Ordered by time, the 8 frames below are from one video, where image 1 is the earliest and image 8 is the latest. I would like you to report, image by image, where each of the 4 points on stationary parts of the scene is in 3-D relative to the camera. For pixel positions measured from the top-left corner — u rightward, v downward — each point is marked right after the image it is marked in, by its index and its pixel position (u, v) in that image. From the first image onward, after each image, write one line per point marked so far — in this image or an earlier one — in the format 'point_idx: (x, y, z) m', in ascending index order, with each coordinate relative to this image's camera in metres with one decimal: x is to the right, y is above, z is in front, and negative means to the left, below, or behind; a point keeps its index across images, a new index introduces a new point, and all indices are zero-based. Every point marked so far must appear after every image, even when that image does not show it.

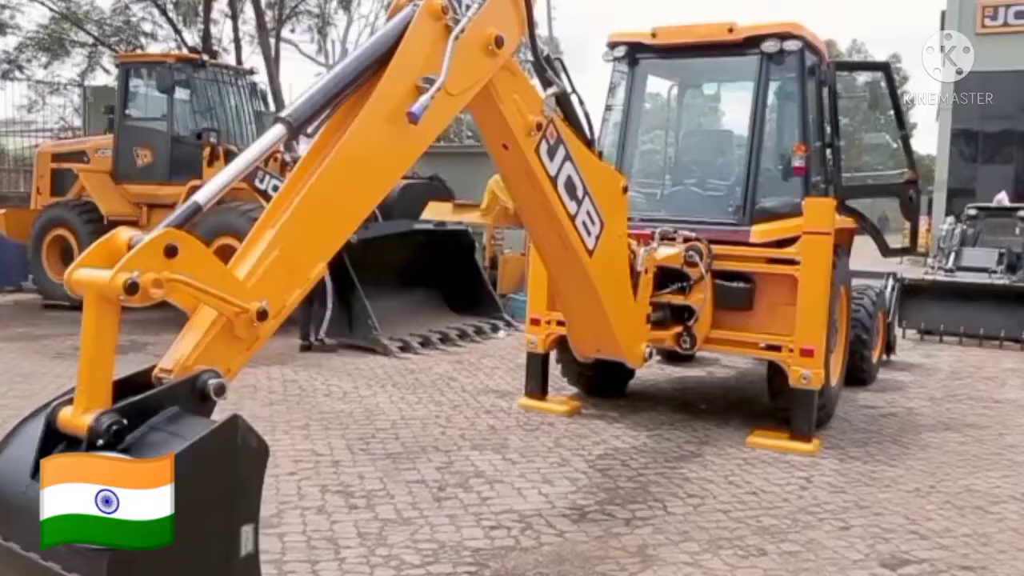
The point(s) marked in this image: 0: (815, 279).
0: (+2.1, +0.1, +5.5) m
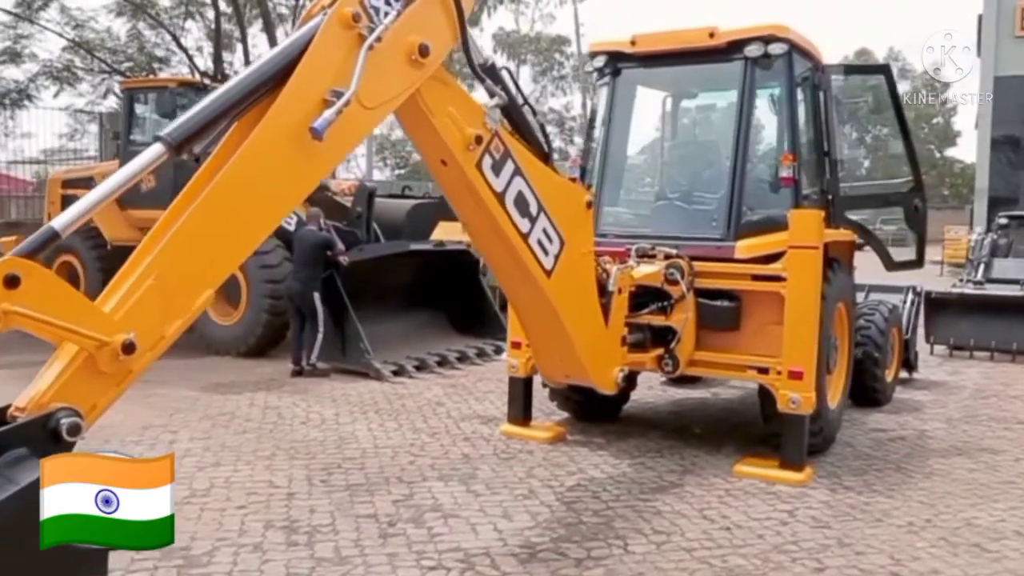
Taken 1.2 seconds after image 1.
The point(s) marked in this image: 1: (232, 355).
0: (+1.9, 0.0, +5.1) m
1: (-3.2, -0.8, +9.5) m
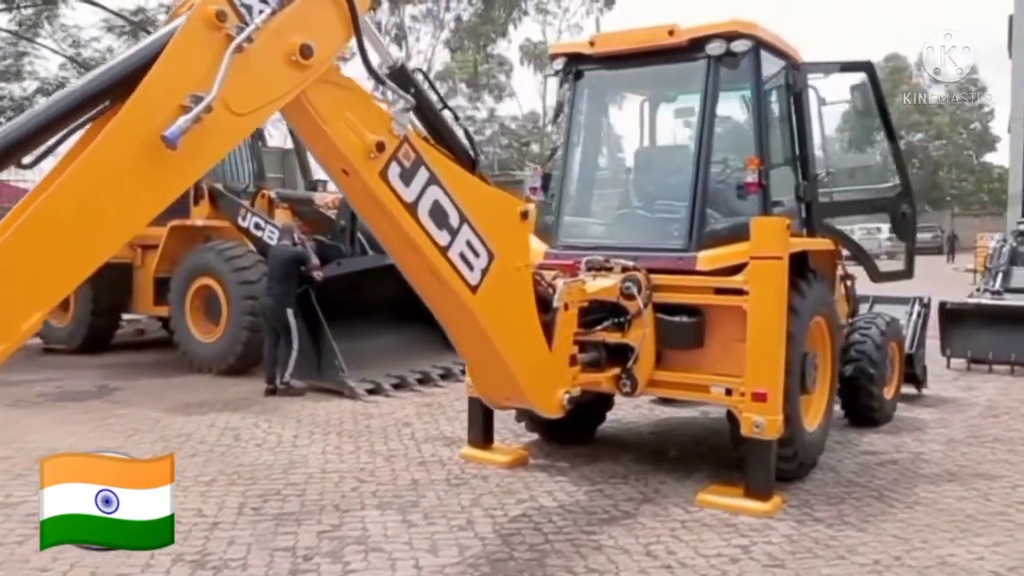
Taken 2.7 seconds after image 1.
0: (+1.5, -0.1, +4.8) m
1: (-3.4, -1.0, +9.3) m
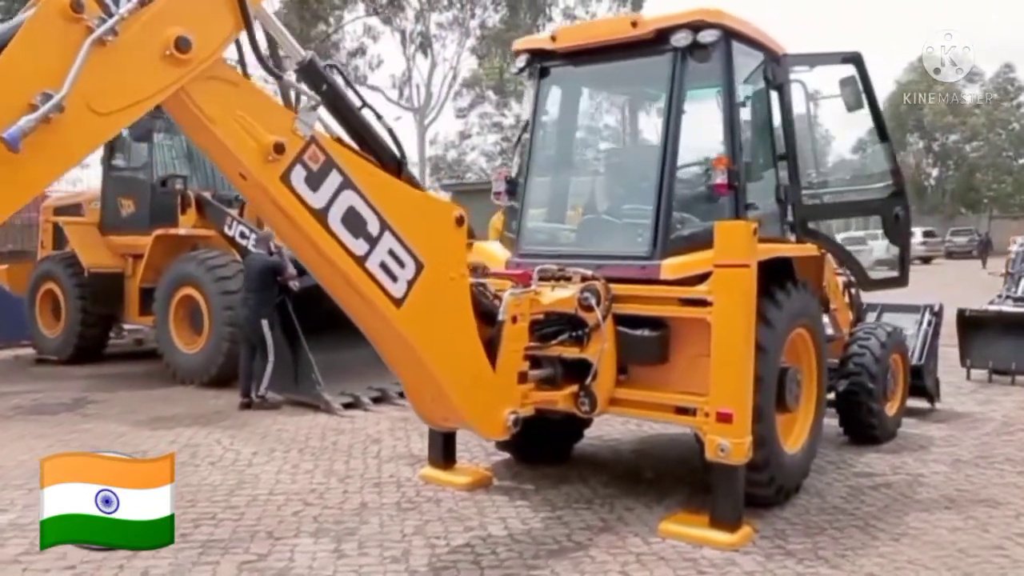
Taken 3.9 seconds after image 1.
0: (+1.2, -0.2, +4.4) m
1: (-3.5, -1.1, +9.1) m
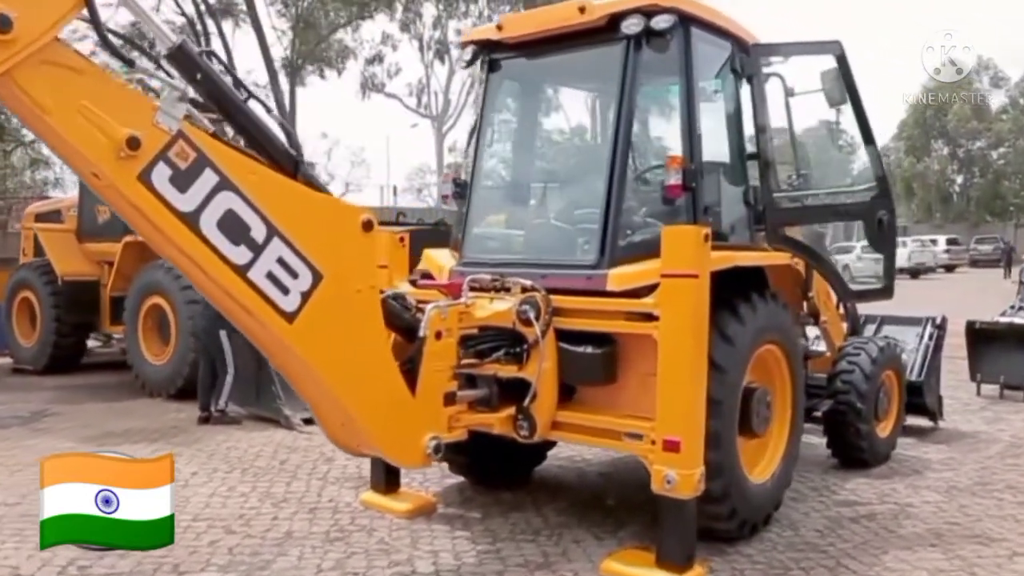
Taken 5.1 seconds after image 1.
0: (+0.8, -0.2, +3.9) m
1: (-3.8, -1.2, +8.8) m
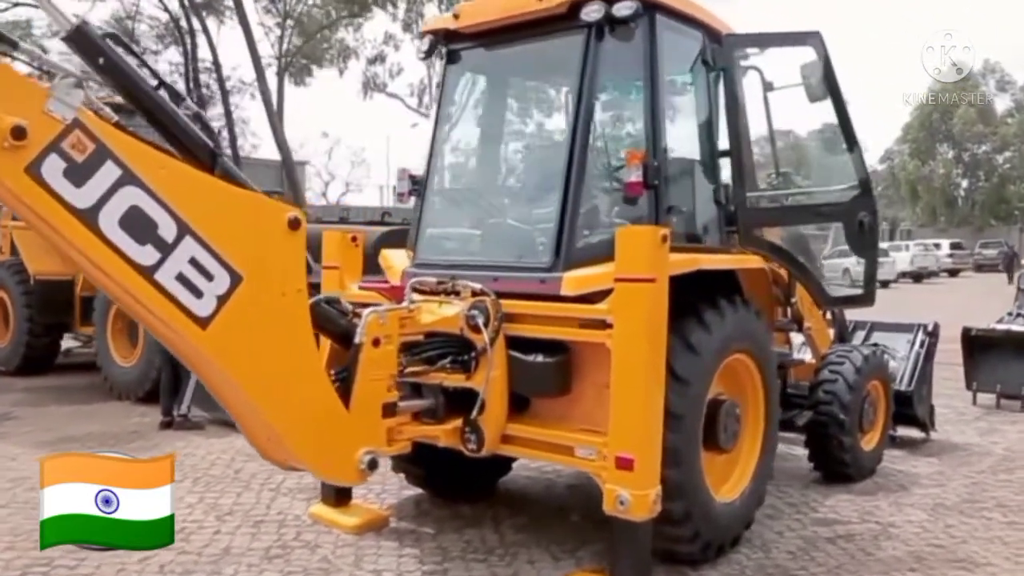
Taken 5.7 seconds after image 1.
0: (+0.5, -0.3, +3.6) m
1: (-4.0, -1.2, +8.5) m
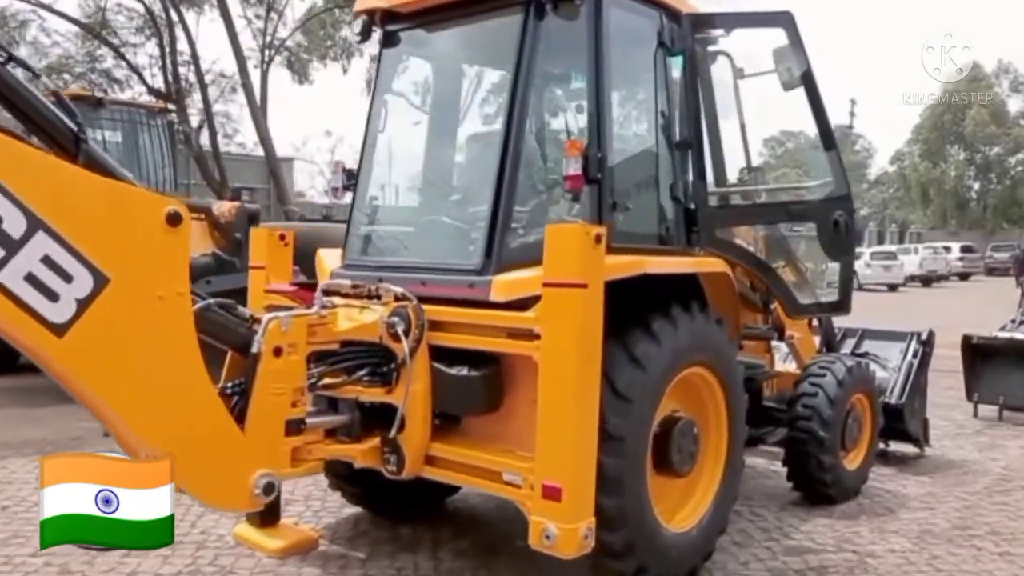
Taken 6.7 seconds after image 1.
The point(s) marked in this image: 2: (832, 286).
0: (+0.2, -0.3, +3.2) m
1: (-4.3, -1.2, +8.1) m
2: (+2.1, 0.0, +5.3) m
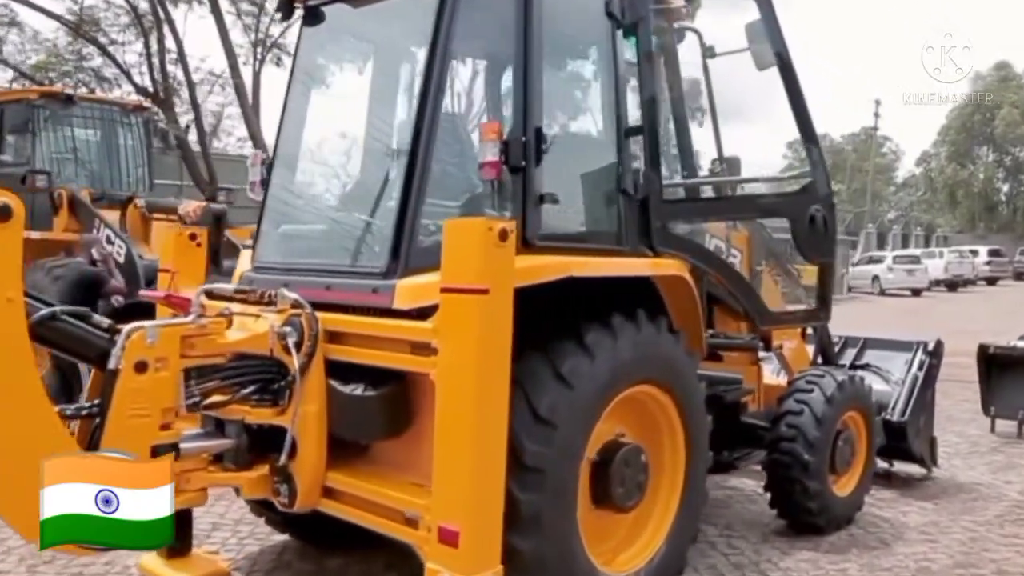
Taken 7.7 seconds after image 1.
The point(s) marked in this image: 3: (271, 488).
0: (-0.2, -0.3, +2.7) m
1: (-4.5, -1.2, +7.8) m
2: (+1.8, 0.0, +4.7) m
3: (-0.9, -0.8, +3.2) m
